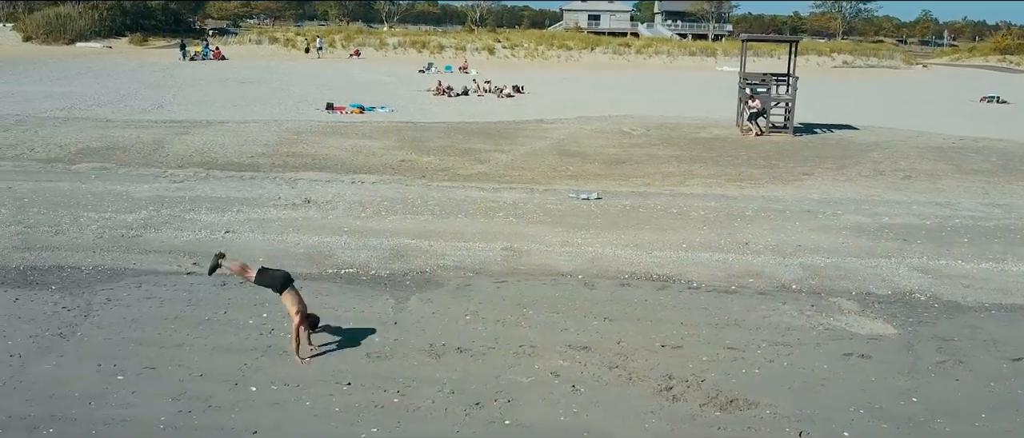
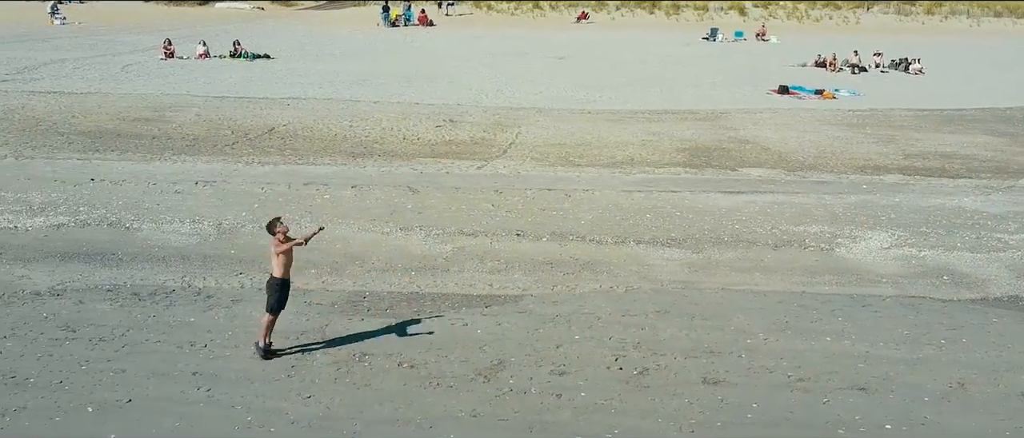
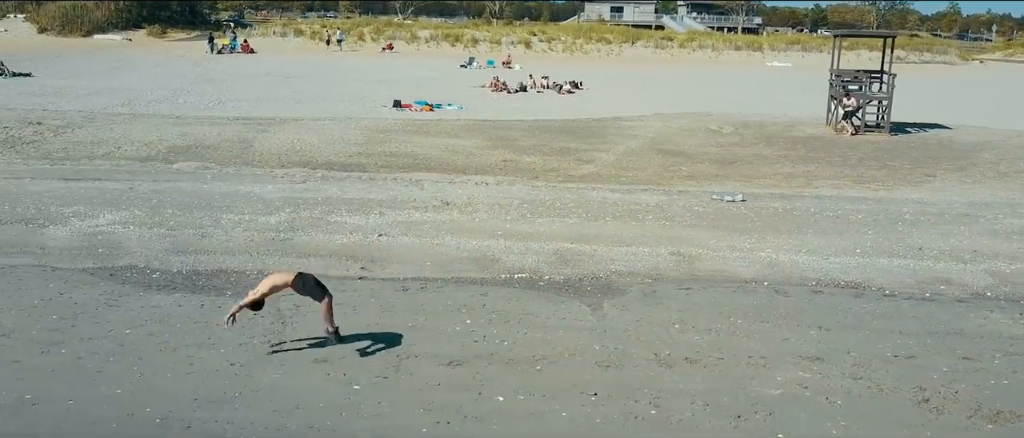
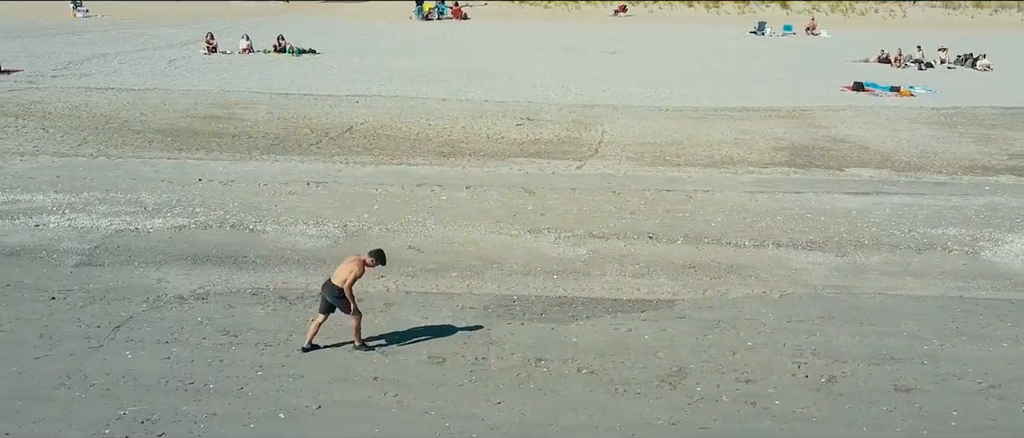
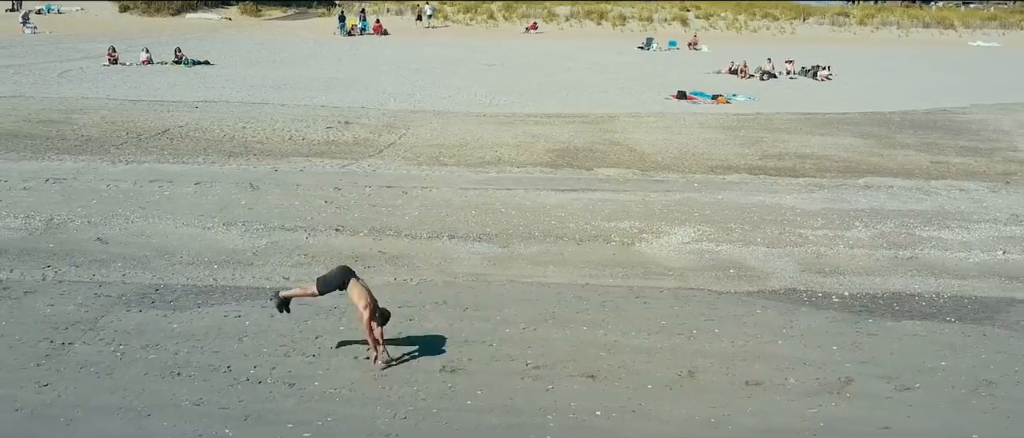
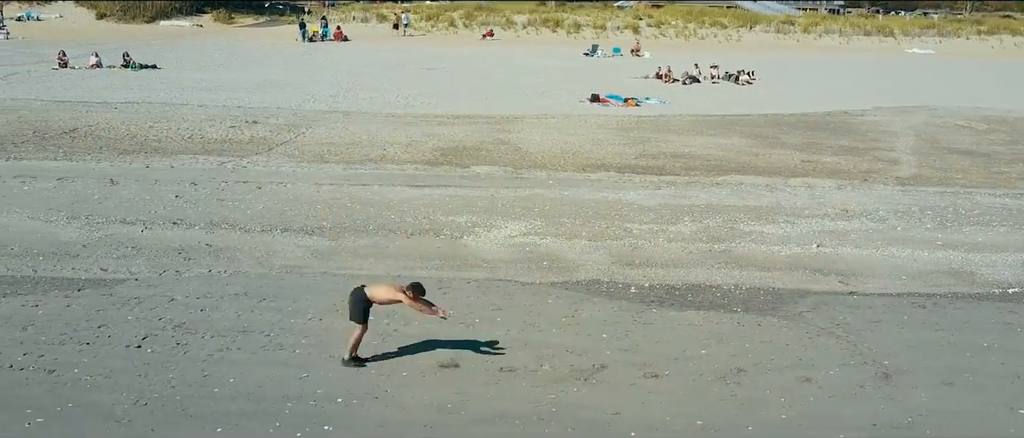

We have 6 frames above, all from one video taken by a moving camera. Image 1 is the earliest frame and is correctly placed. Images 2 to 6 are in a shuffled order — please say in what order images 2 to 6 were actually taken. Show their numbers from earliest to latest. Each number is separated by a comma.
3, 6, 5, 2, 4
